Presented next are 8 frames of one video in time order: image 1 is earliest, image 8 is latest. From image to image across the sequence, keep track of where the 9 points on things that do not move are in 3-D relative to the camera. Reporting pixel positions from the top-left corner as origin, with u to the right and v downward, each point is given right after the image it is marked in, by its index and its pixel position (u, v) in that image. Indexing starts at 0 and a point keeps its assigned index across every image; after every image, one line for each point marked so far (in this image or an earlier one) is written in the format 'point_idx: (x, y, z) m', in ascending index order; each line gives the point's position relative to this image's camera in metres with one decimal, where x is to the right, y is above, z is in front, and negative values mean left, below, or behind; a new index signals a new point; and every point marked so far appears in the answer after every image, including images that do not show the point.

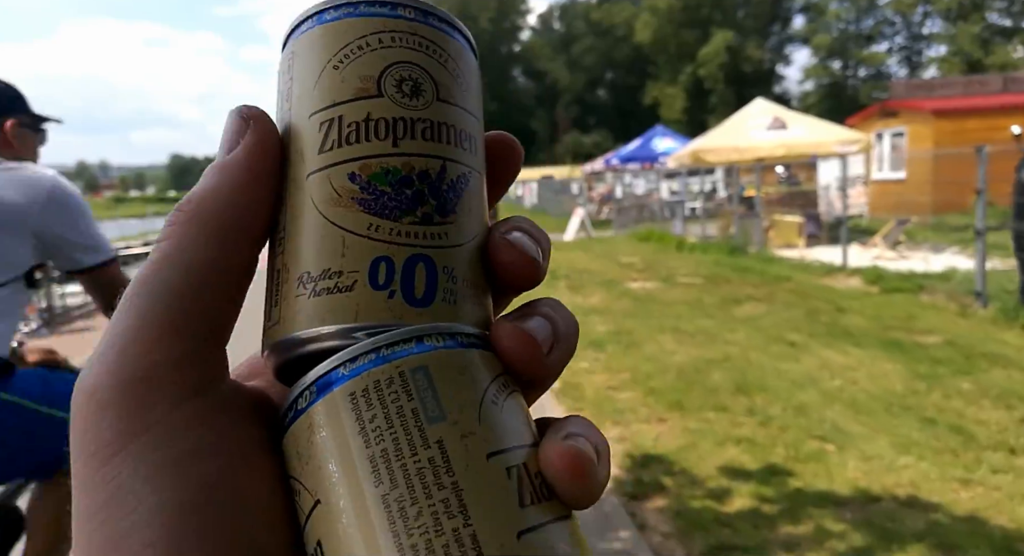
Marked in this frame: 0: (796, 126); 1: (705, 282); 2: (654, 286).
0: (+6.3, +3.3, +16.2) m
1: (+2.9, -0.1, +10.7) m
2: (+2.1, -0.1, +10.7) m
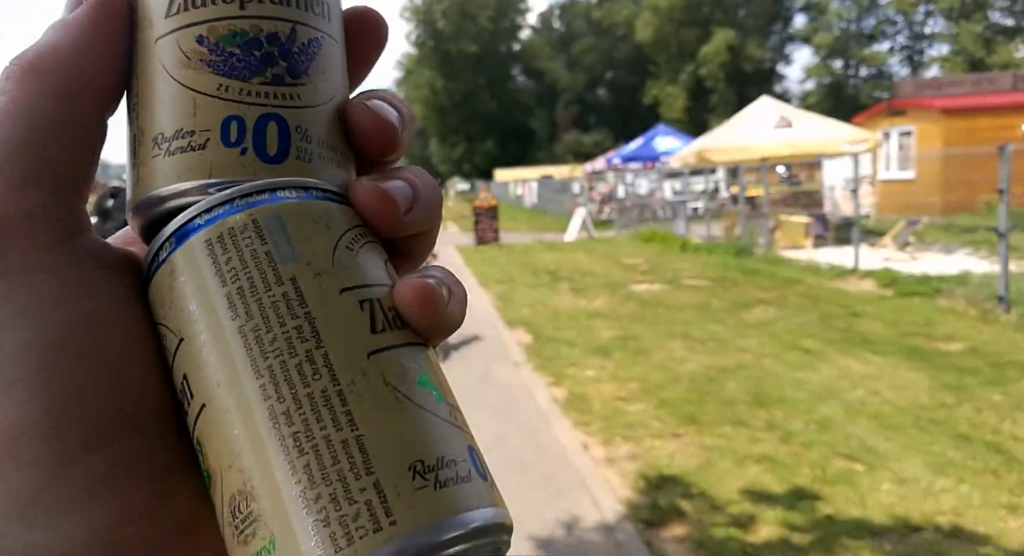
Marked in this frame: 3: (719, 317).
0: (+6.3, +3.2, +15.9) m
1: (+2.9, -0.1, +10.4) m
2: (+2.1, -0.2, +10.4) m
3: (+2.3, -0.4, +8.2) m
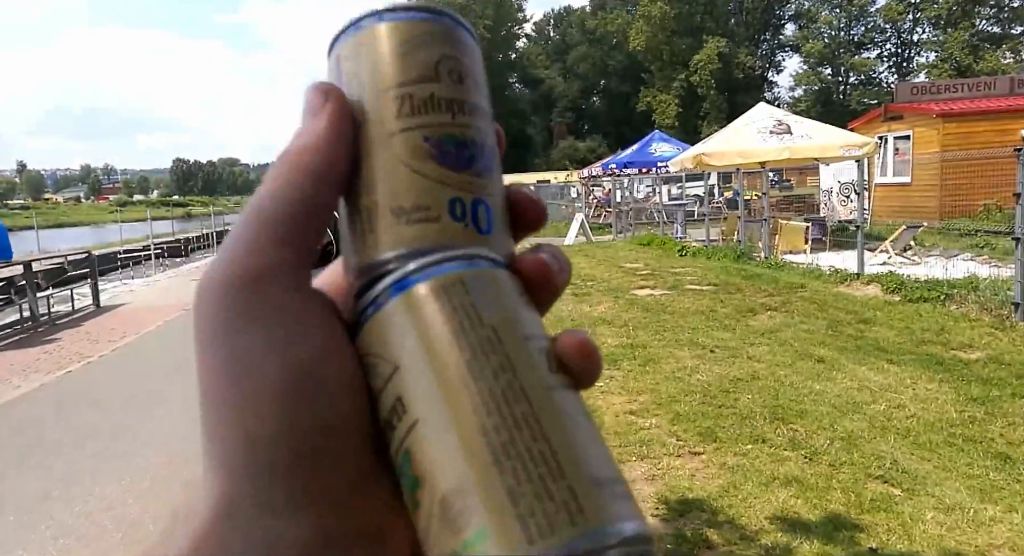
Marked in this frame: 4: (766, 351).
0: (+6.2, +3.1, +15.7) m
1: (+2.8, -0.2, +10.2) m
2: (+2.1, -0.2, +10.1) m
3: (+2.3, -0.5, +7.9) m
4: (+2.3, -0.7, +6.6) m
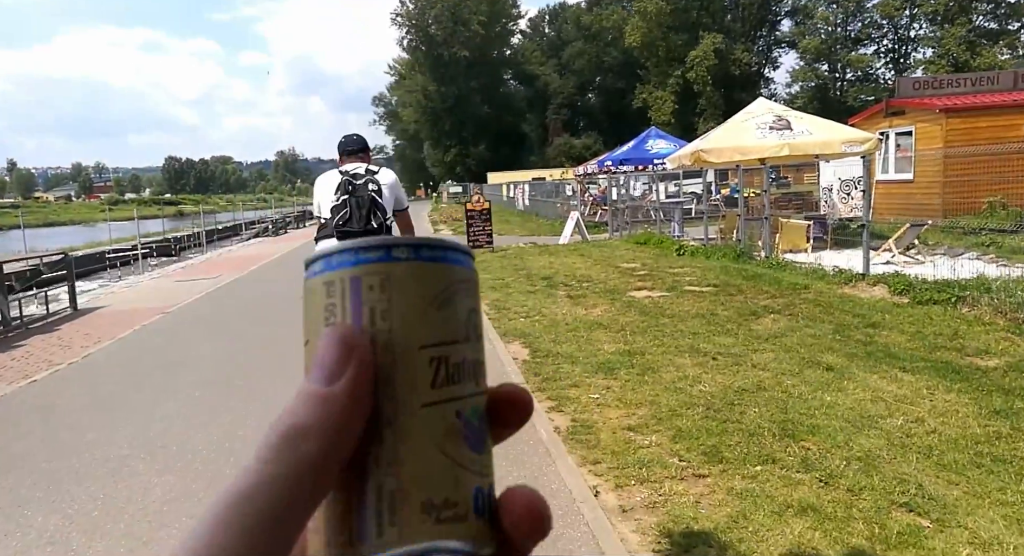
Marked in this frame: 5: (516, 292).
0: (+6.1, +3.2, +15.4) m
1: (+2.7, -0.2, +9.8) m
2: (+2.0, -0.2, +9.8) m
3: (+2.2, -0.5, +7.5) m
4: (+2.2, -0.7, +6.3) m
5: (+0.1, -0.2, +10.8) m
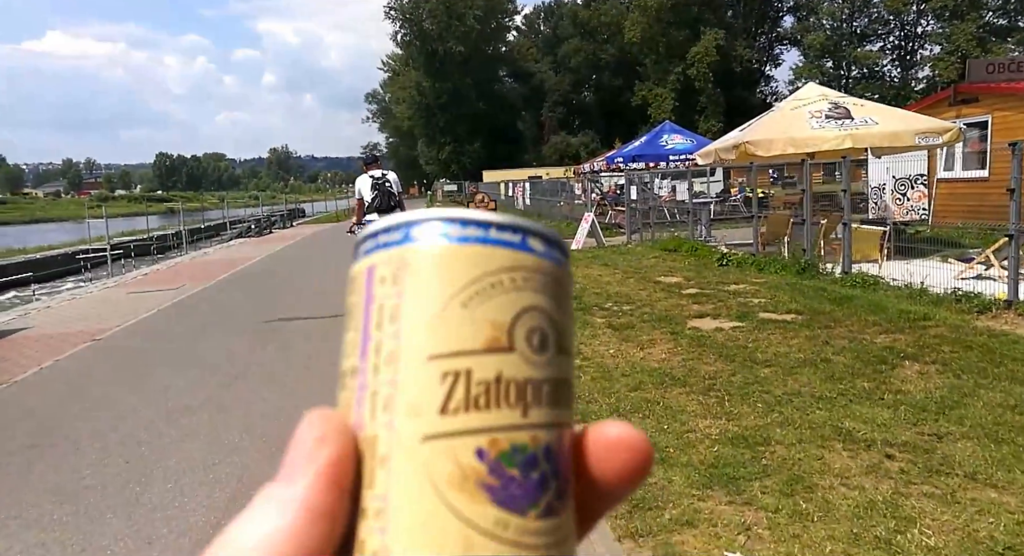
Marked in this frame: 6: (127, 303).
0: (+6.3, +2.9, +13.0) m
1: (+3.0, -0.5, +7.5) m
2: (+2.2, -0.5, +7.4) m
3: (+2.5, -0.8, +5.2) m
4: (+2.5, -0.9, +3.9) m
5: (+0.3, -0.5, +8.4) m
6: (-6.9, -0.4, +13.1) m
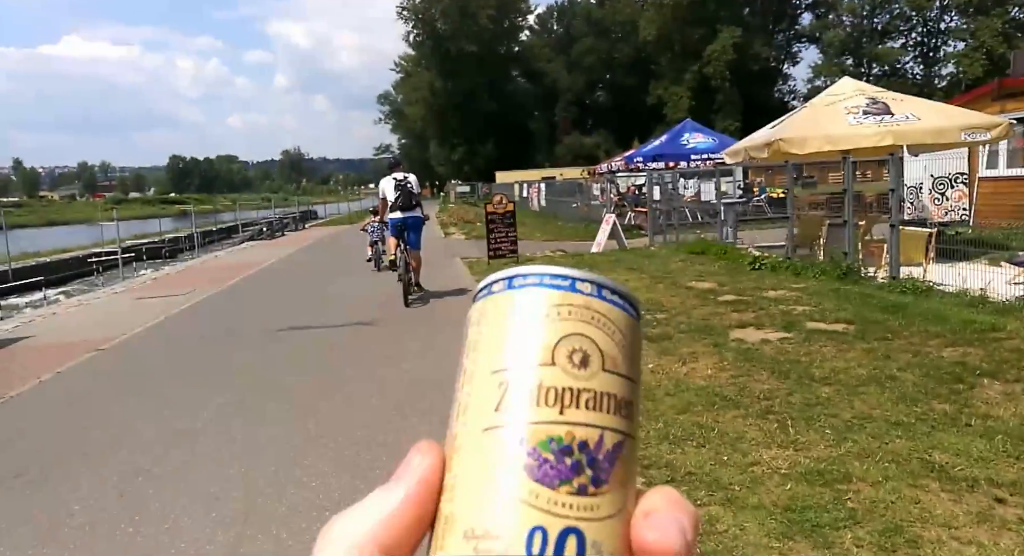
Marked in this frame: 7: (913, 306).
0: (+6.6, +2.8, +12.4) m
1: (+3.3, -0.5, +6.9) m
2: (+2.5, -0.6, +6.8) m
3: (+2.7, -0.9, +4.6) m
4: (+2.7, -1.0, +3.3) m
5: (+0.6, -0.5, +7.8) m
6: (-6.5, -0.5, +12.6) m
7: (+4.3, -0.3, +7.7) m
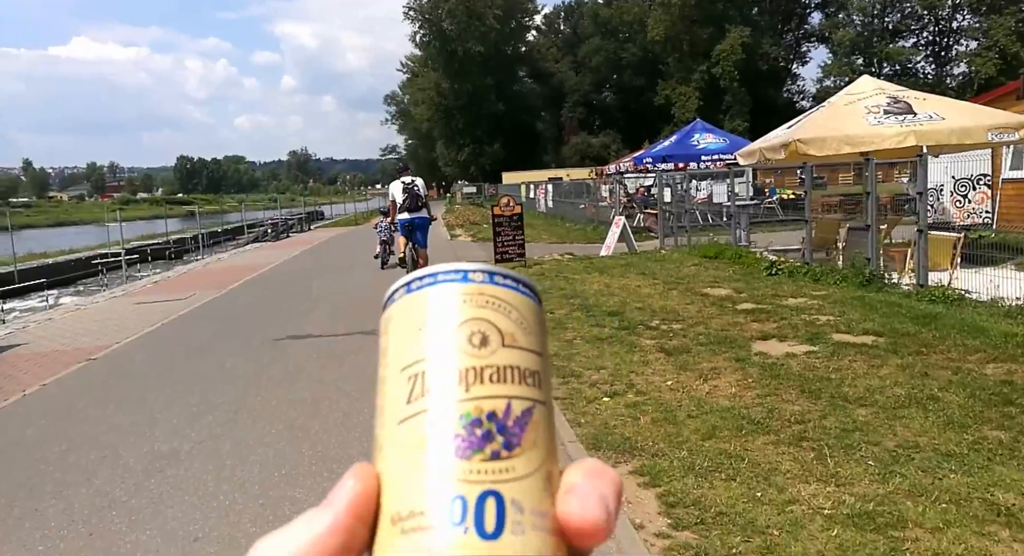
0: (+6.7, +2.7, +11.9) m
1: (+3.3, -0.6, +6.4) m
2: (+2.6, -0.7, +6.4) m
3: (+2.8, -0.9, +4.2) m
4: (+2.8, -1.1, +2.9) m
5: (+0.7, -0.6, +7.4) m
6: (-6.4, -0.6, +12.3) m
7: (+4.4, -0.4, +7.3) m
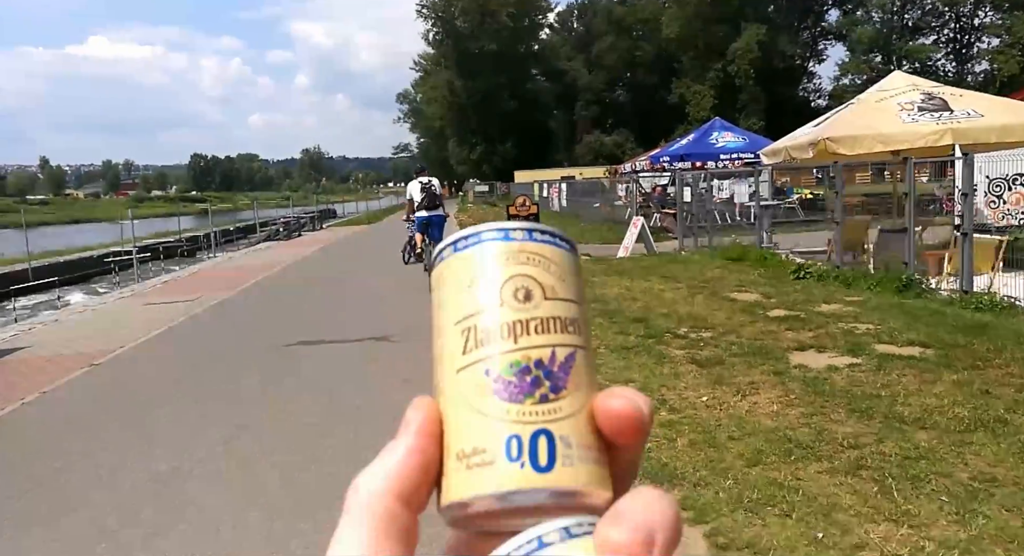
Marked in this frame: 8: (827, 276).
0: (+7.0, +2.7, +11.4) m
1: (+3.5, -0.7, +6.0) m
2: (+2.8, -0.7, +5.9) m
3: (+2.9, -1.0, +3.7) m
4: (+2.9, -1.2, +2.4) m
5: (+0.9, -0.7, +7.0) m
6: (-6.1, -0.6, +12.0) m
7: (+4.6, -0.5, +6.8) m
8: (+4.6, 0.0, +10.7) m
